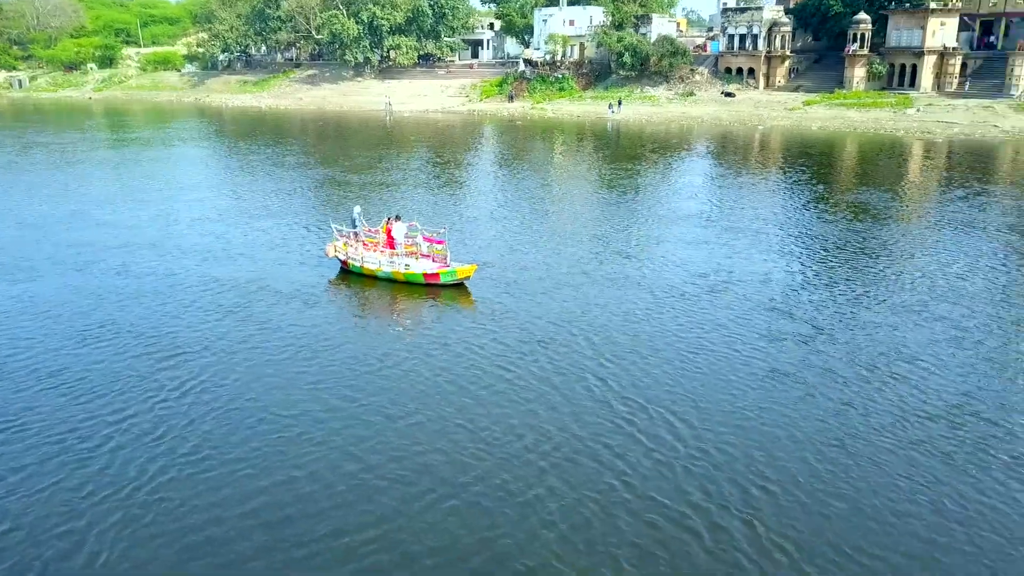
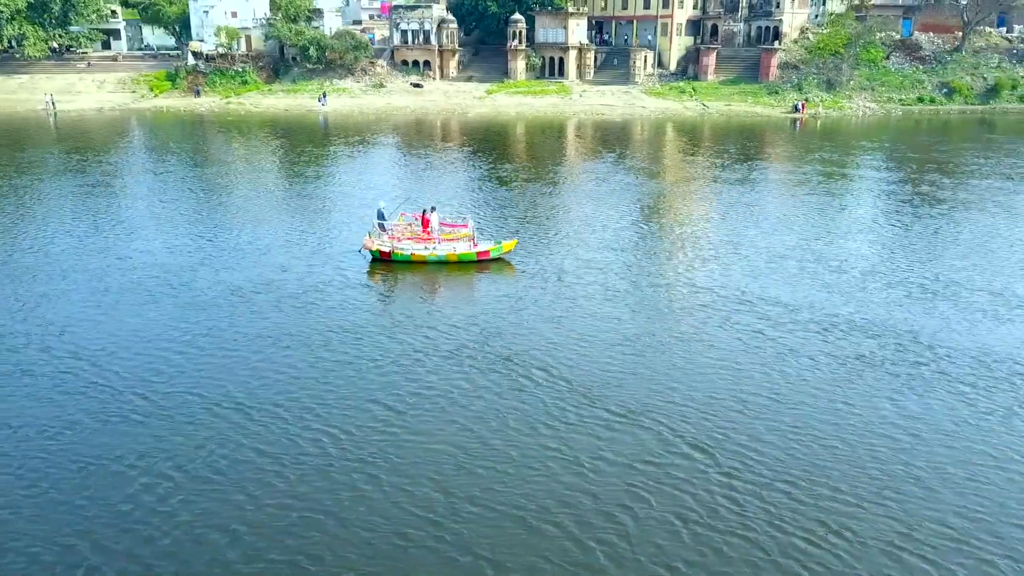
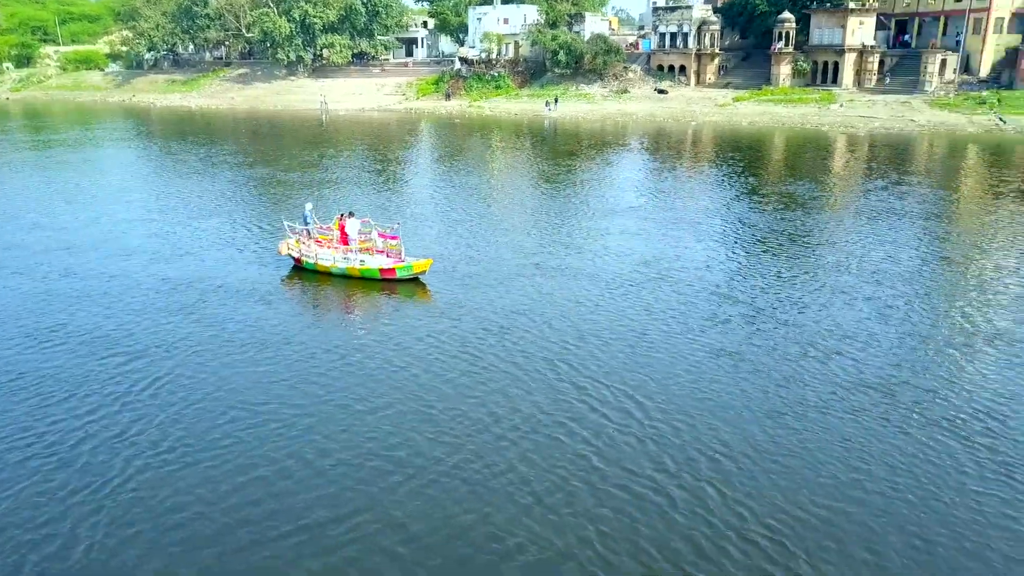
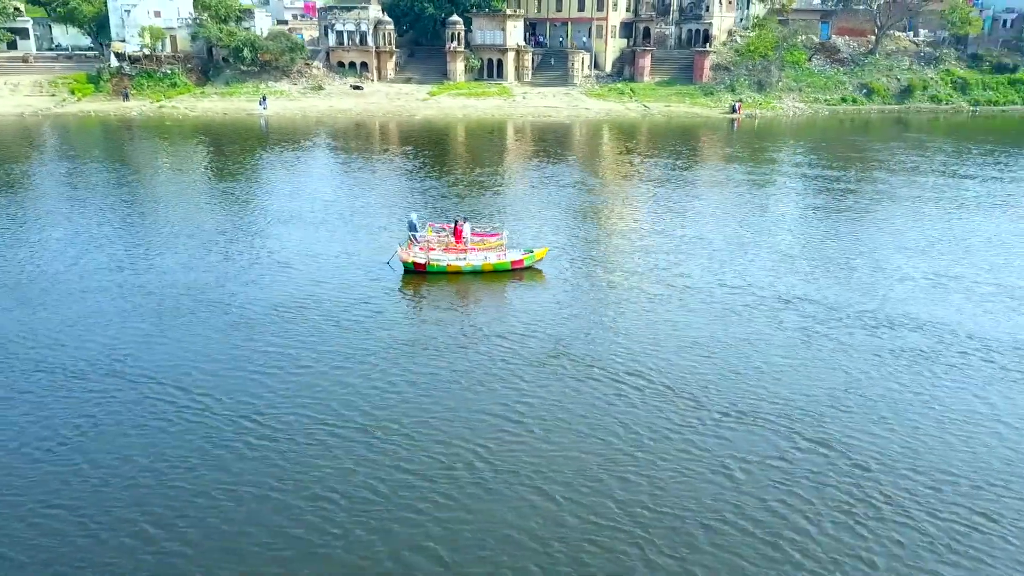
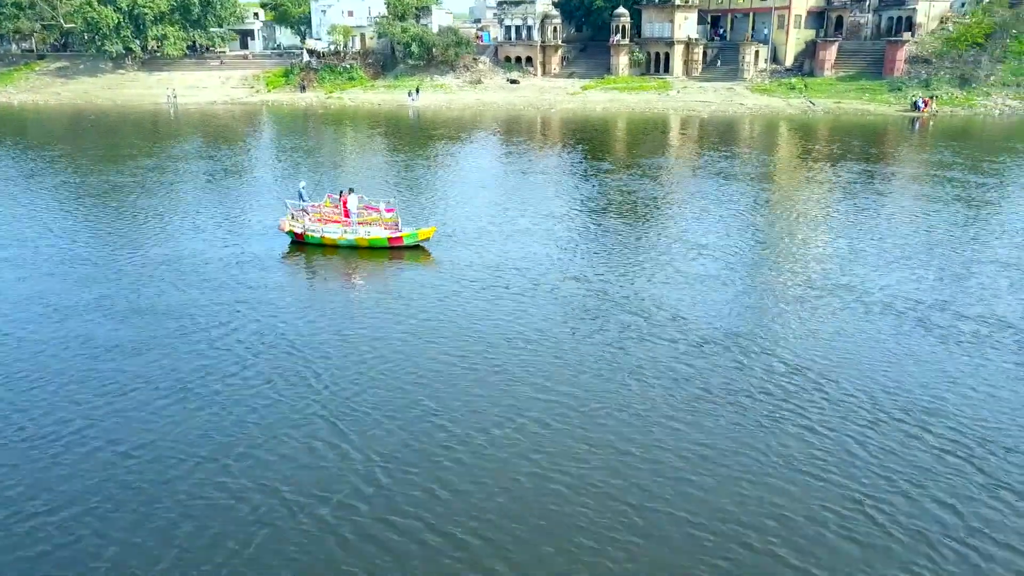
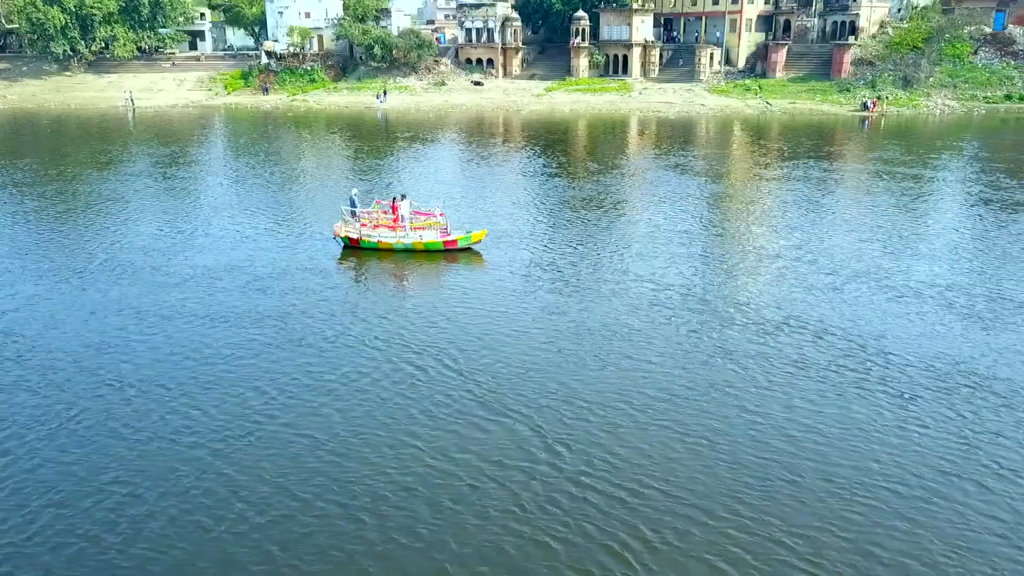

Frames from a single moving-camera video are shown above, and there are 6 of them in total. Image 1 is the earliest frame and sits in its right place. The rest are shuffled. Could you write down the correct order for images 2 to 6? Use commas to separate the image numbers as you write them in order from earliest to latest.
3, 5, 6, 2, 4
